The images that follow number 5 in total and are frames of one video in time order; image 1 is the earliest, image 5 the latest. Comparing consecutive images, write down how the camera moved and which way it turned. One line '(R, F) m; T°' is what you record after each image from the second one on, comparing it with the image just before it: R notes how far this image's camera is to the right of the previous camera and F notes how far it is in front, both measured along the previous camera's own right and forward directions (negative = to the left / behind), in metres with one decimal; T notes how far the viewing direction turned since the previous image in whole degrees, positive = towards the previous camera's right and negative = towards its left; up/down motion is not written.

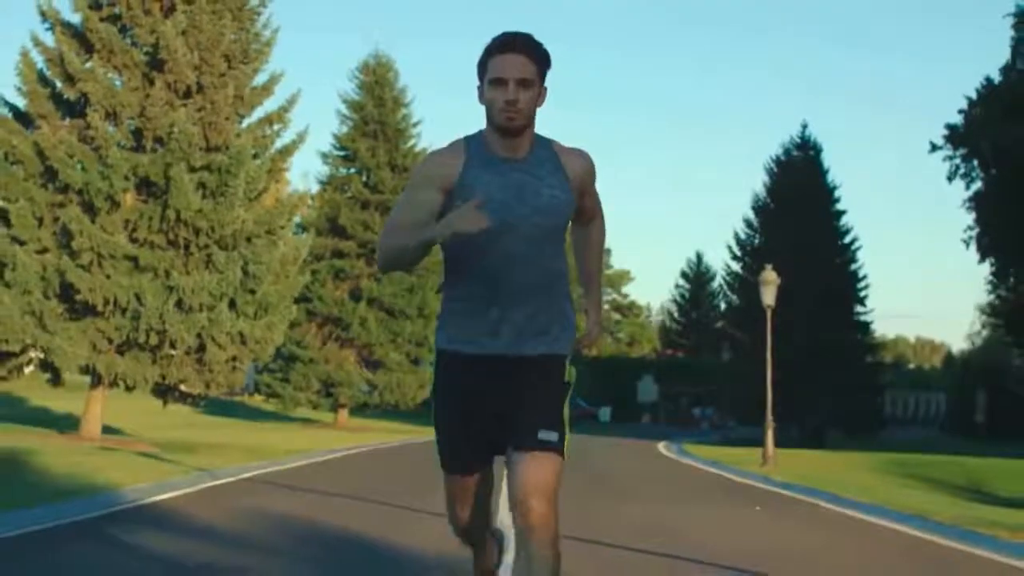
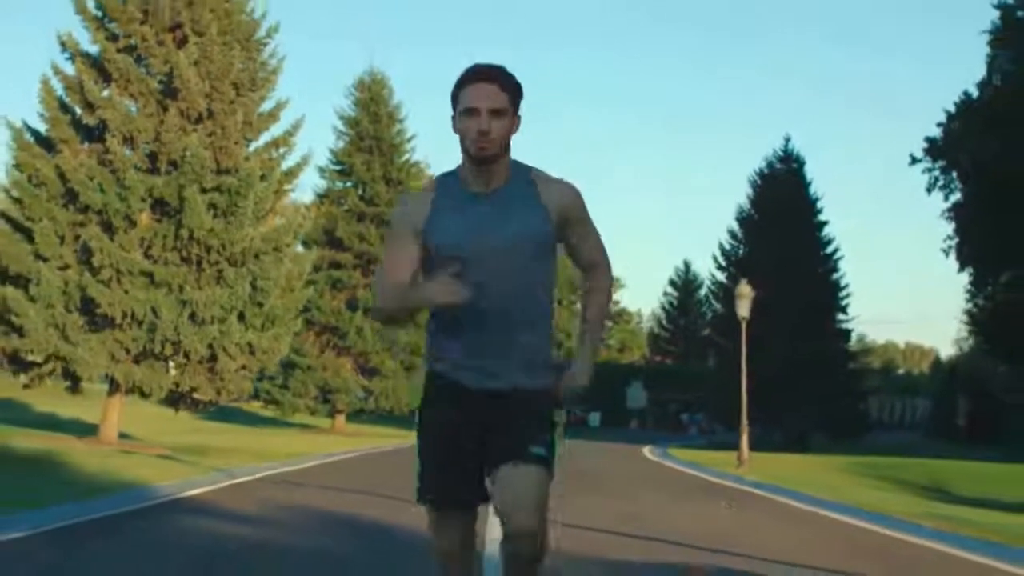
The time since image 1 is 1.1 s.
(0.0, -1.8) m; 0°
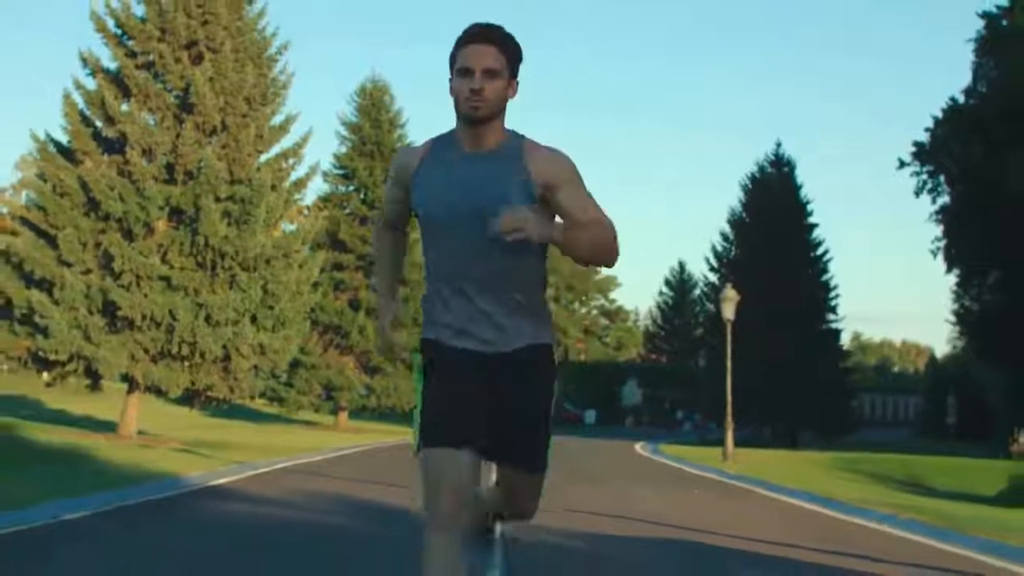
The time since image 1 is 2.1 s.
(0.0, -1.7) m; 0°
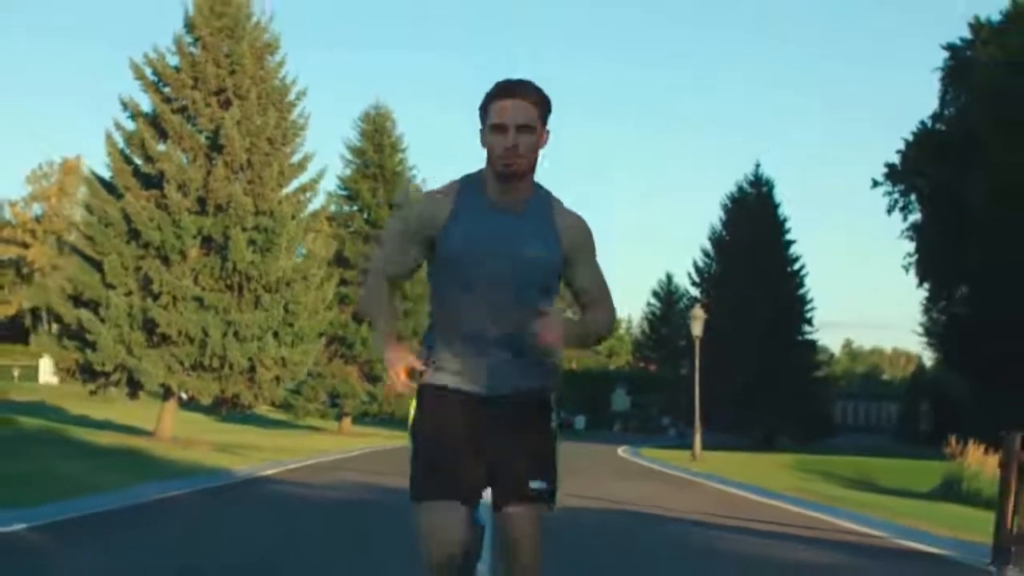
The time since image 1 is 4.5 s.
(0.0, -3.9) m; 0°
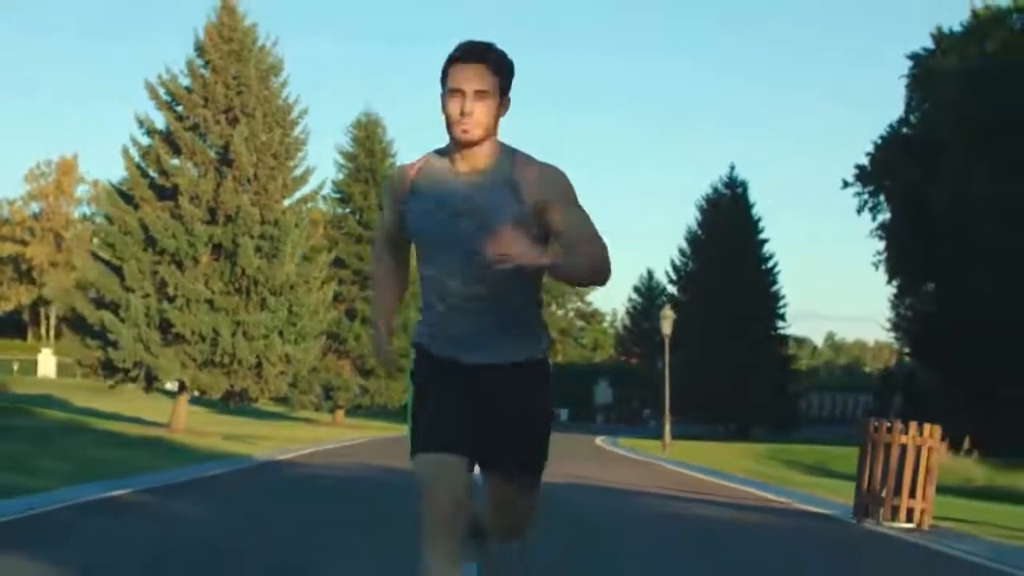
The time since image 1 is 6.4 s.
(0.0, -3.1) m; +1°
